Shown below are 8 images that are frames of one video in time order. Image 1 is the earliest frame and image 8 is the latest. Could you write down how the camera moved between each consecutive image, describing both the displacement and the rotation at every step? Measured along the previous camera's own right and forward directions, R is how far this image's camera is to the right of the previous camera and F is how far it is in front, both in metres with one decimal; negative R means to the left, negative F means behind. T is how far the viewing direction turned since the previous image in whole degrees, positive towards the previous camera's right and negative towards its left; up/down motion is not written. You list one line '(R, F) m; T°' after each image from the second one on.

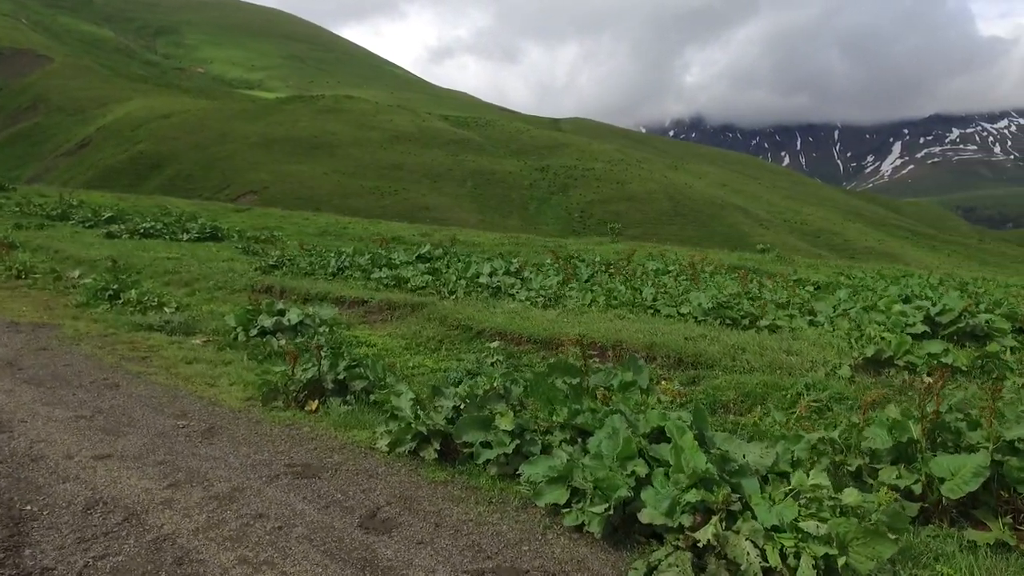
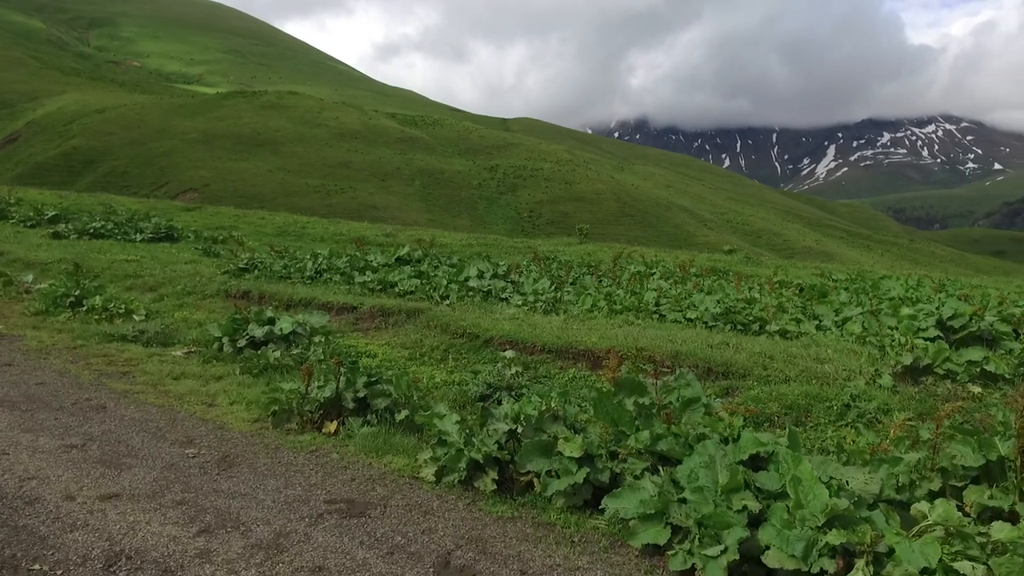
(-1.0, +0.7) m; +4°
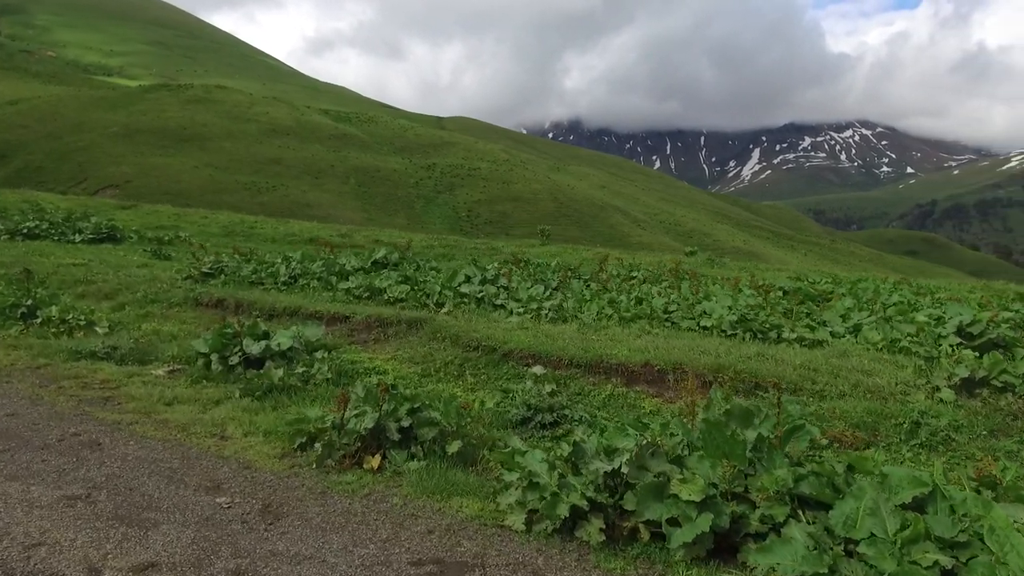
(-1.3, +0.9) m; +5°
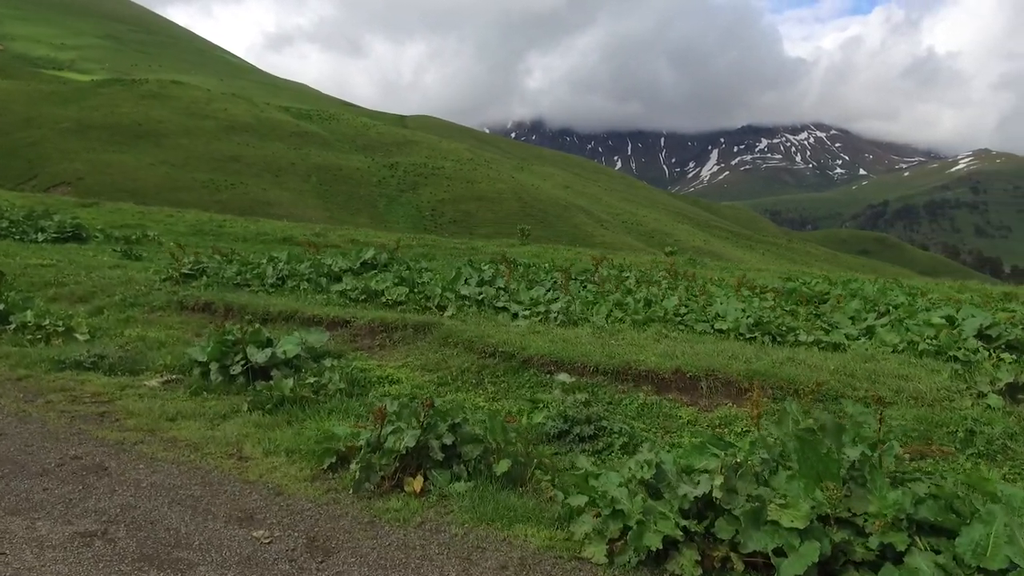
(-0.8, +0.6) m; +3°
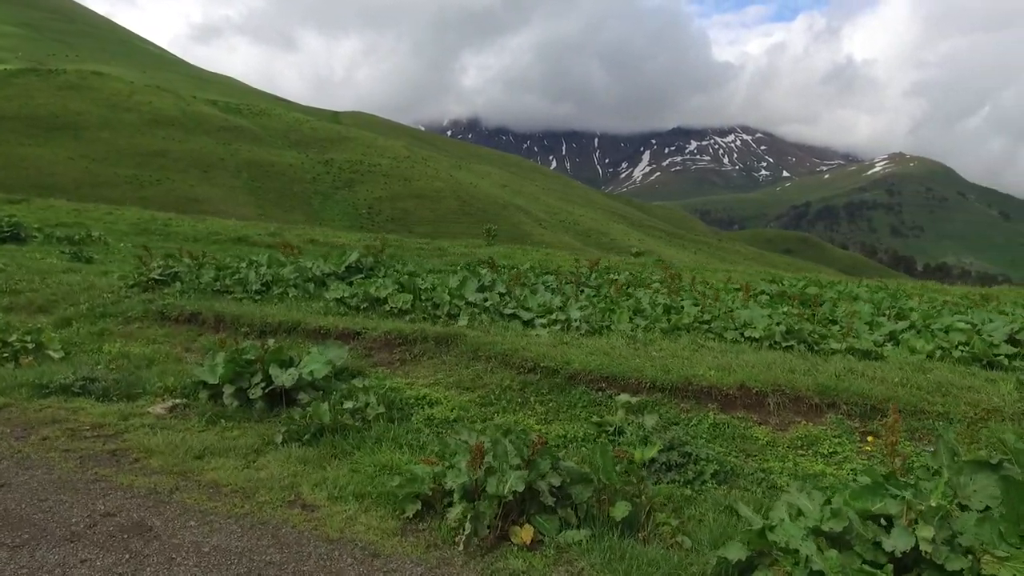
(-1.4, +1.0) m; +5°
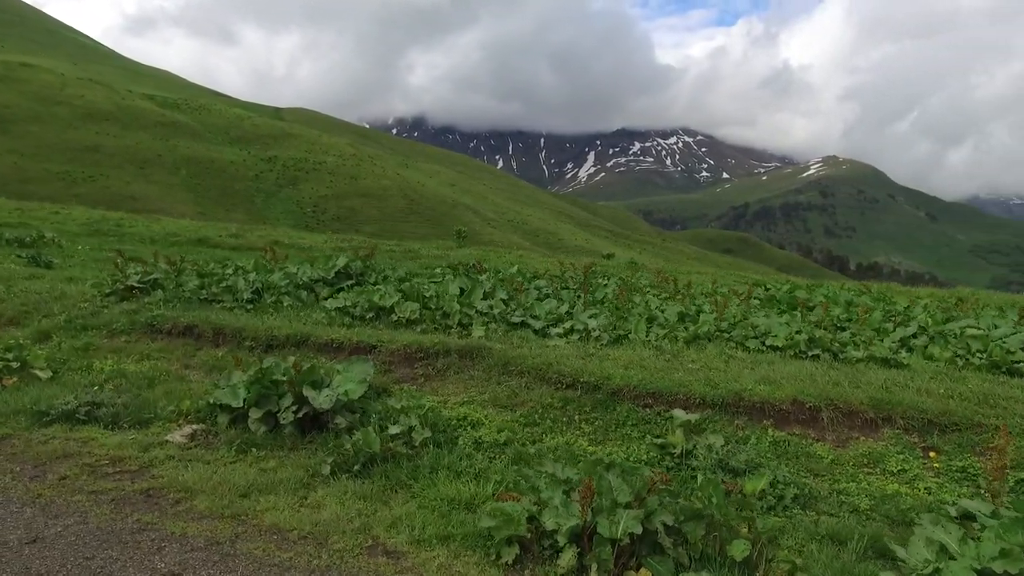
(-1.2, +0.6) m; +4°
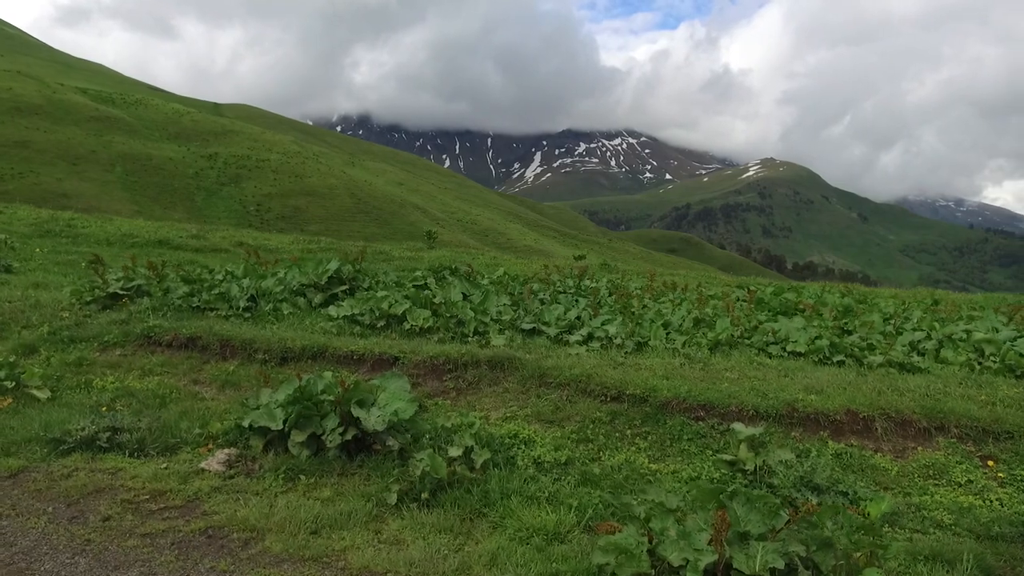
(-1.2, +0.5) m; +4°
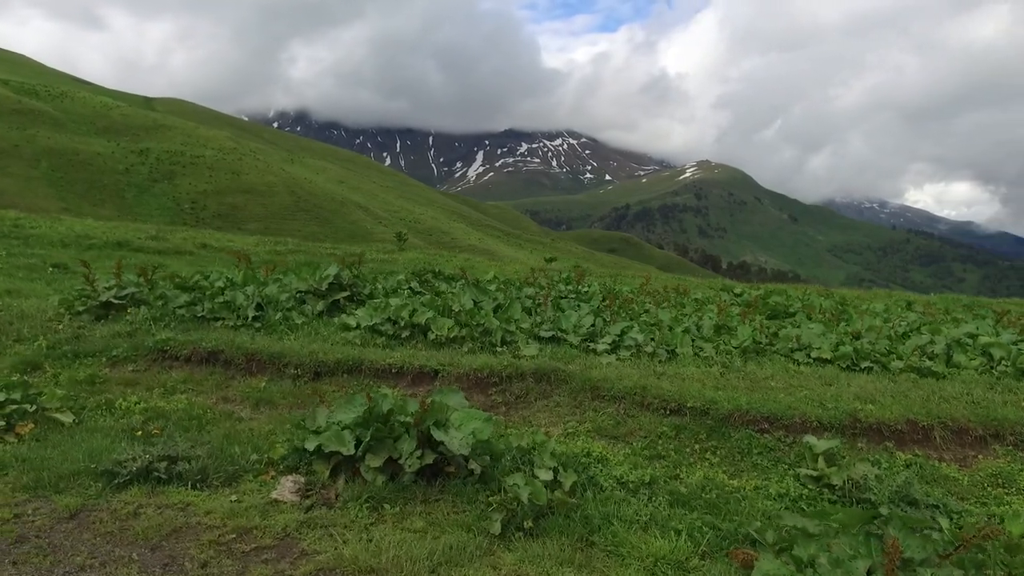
(-1.4, +0.4) m; +4°
